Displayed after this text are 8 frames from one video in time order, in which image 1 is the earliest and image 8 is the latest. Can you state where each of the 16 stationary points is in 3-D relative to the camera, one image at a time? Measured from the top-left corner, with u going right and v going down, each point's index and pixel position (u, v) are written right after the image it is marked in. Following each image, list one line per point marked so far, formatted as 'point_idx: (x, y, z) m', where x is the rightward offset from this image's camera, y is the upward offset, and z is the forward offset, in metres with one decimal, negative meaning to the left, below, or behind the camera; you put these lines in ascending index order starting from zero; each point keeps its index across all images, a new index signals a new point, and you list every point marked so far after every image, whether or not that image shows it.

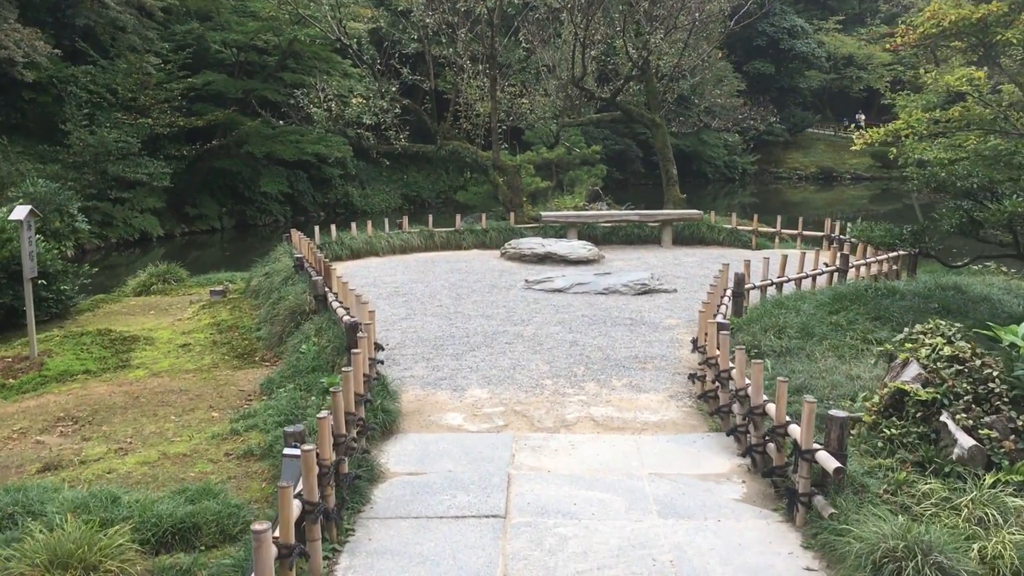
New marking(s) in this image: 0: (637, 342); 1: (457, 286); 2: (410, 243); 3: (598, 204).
0: (+0.9, -0.4, +6.5) m
1: (-0.5, 0.0, +9.1) m
2: (-1.4, +0.6, +12.6) m
3: (+1.6, +1.6, +17.4) m
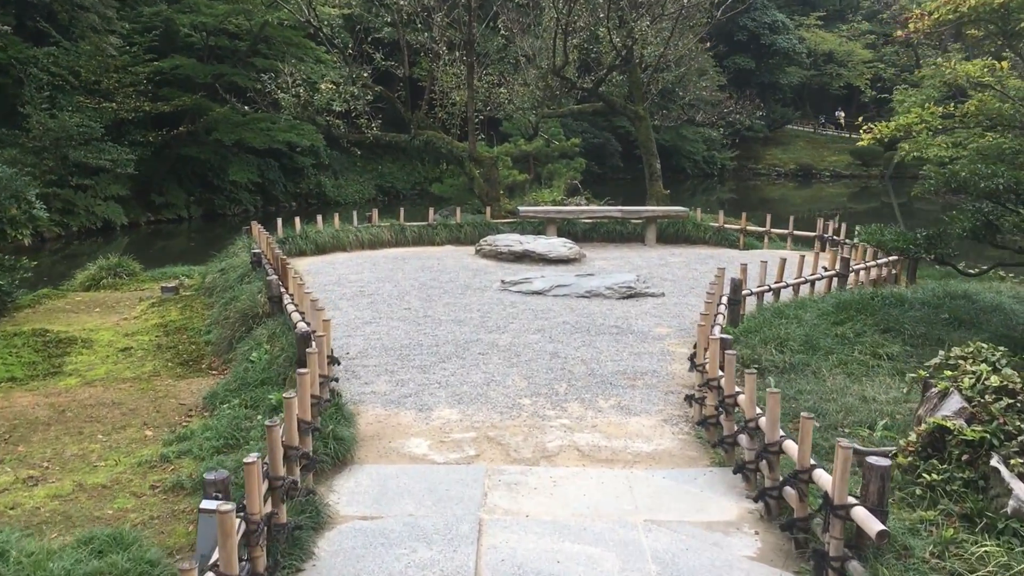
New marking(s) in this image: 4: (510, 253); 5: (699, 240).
0: (+0.7, -0.4, +5.9) m
1: (-0.7, 0.0, +8.5) m
2: (-1.7, +0.6, +11.9) m
3: (+1.2, +1.6, +16.8) m
4: (0.0, +0.4, +10.0) m
5: (+2.5, +0.6, +12.2) m
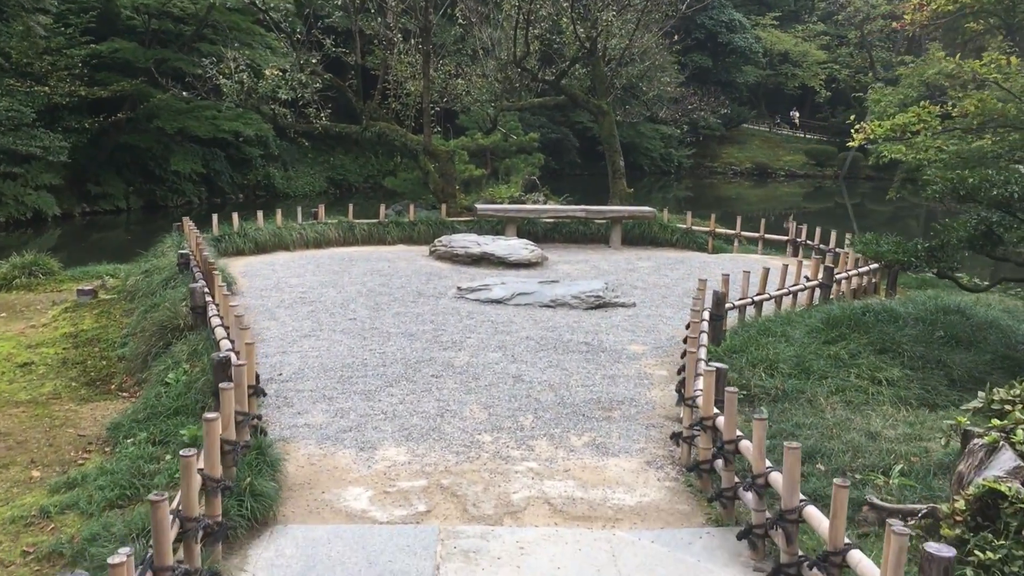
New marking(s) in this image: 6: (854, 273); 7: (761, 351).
0: (+0.5, -0.5, +5.2) m
1: (-1.1, 0.0, +7.7) m
2: (-2.2, +0.6, +11.0) m
3: (+0.4, +1.6, +16.1) m
4: (-0.5, +0.3, +9.3) m
5: (+1.9, +0.6, +11.6) m
6: (+2.9, +0.1, +7.8) m
7: (+1.5, -0.4, +5.5) m
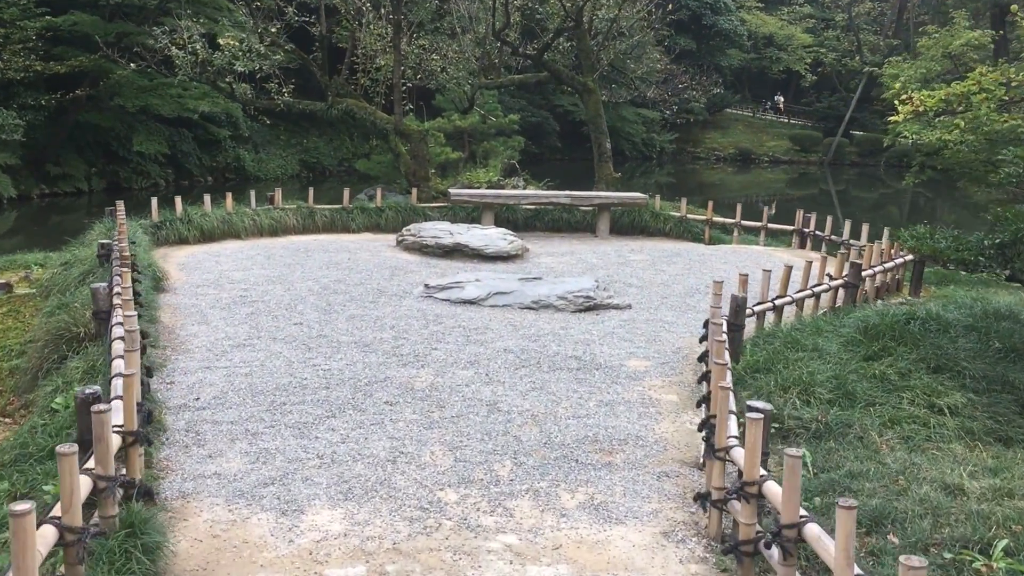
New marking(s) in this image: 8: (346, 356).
0: (+0.4, -0.5, +4.2) m
1: (-1.3, 0.0, +6.6) m
2: (-2.4, +0.7, +9.9) m
3: (0.0, +1.8, +15.0) m
4: (-0.7, +0.4, +8.2) m
5: (+1.7, +0.6, +10.6) m
6: (+2.7, +0.1, +6.9) m
7: (+1.4, -0.4, +4.5) m
8: (-0.9, -0.4, +4.9) m
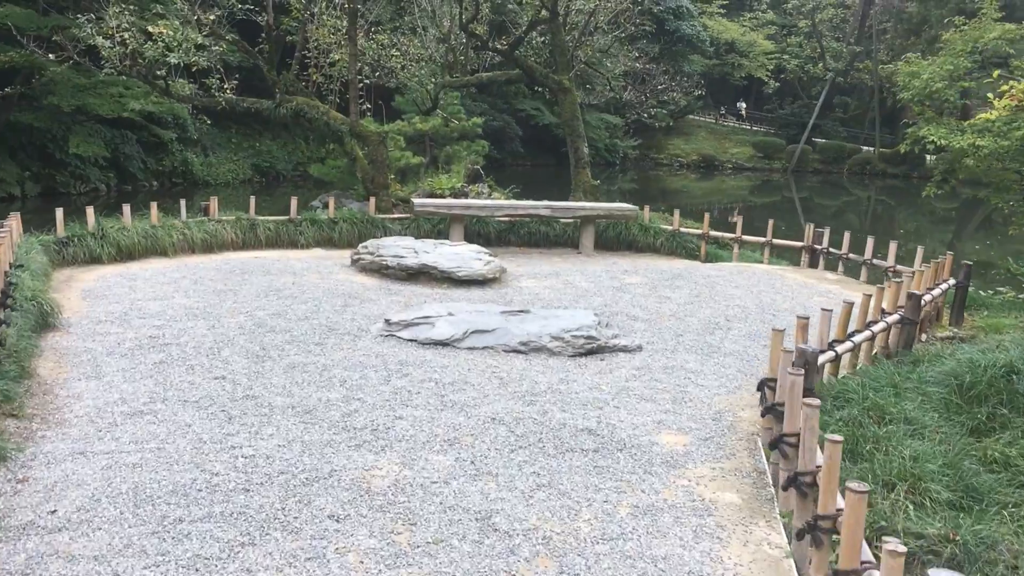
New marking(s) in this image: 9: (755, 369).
0: (+0.4, -0.7, +3.0) m
1: (-1.4, -0.2, +5.3) m
2: (-2.7, +0.5, +8.6) m
3: (-0.4, +1.5, +13.8) m
4: (-0.8, +0.1, +6.9) m
5: (+1.4, +0.4, +9.4) m
6: (+2.6, -0.1, +5.7) m
7: (+1.3, -0.6, +3.3) m
8: (-0.9, -0.6, +3.7) m
9: (+1.2, -0.4, +4.8) m
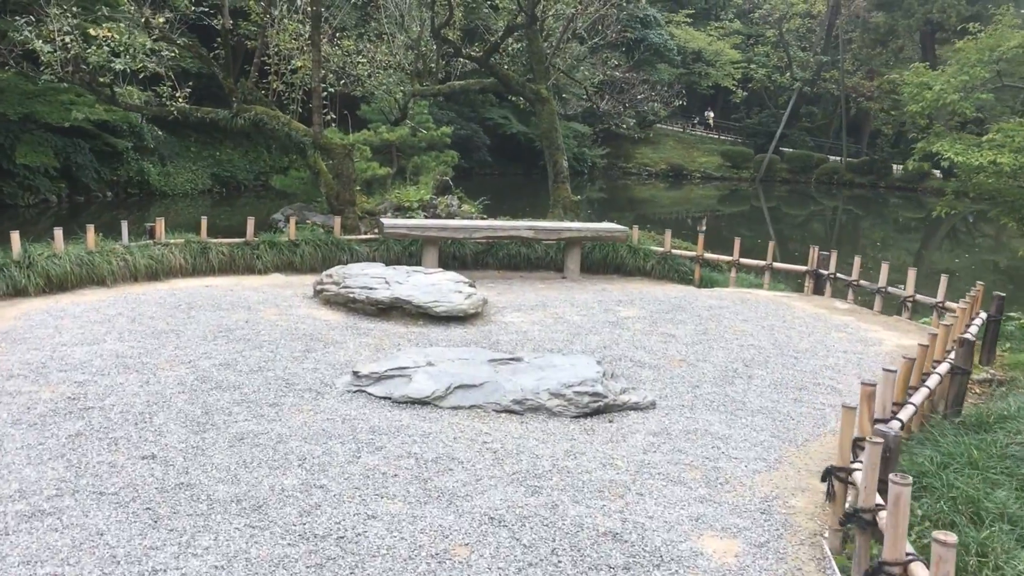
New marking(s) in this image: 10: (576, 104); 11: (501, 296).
0: (+0.4, -0.9, +2.2) m
1: (-1.4, -0.5, +4.5) m
2: (-2.9, +0.2, +7.7) m
3: (-0.8, +1.2, +13.0) m
4: (-0.9, -0.1, +6.1) m
5: (+1.2, +0.2, +8.7) m
6: (+2.5, -0.3, +5.0) m
7: (+1.4, -0.8, +2.6) m
8: (-0.9, -0.8, +2.9) m
9: (+1.2, -0.6, +4.0) m
10: (+1.1, +3.2, +16.0) m
11: (-0.1, -0.1, +7.1) m
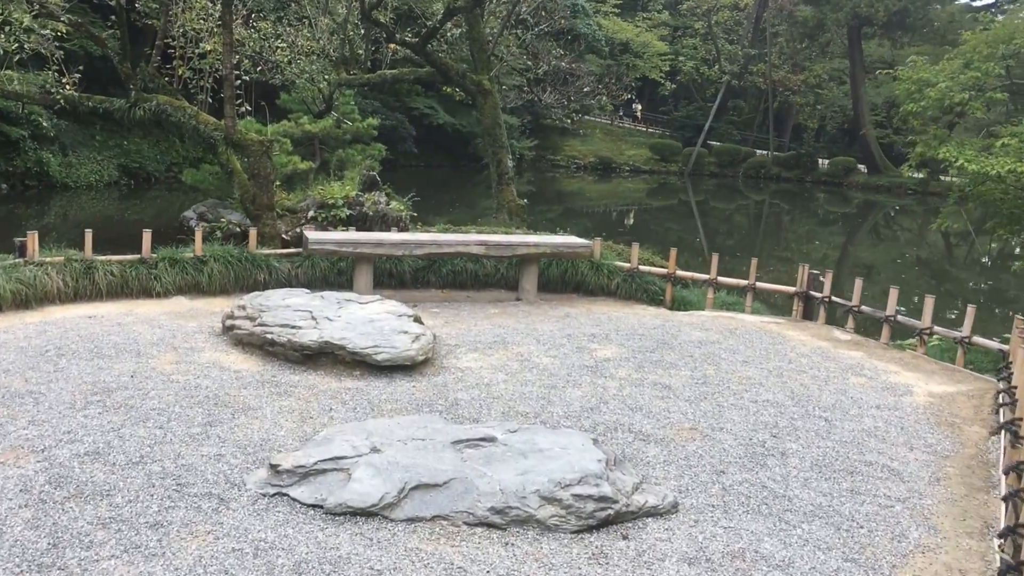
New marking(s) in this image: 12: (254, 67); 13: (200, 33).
0: (+0.5, -1.2, +1.1) m
1: (-1.5, -0.7, +3.3) m
2: (-3.2, 0.0, +6.3) m
3: (-1.6, +1.1, +11.7) m
4: (-1.2, -0.3, +4.9) m
5: (+0.7, 0.0, +7.7) m
6: (+2.4, -0.5, +4.1) m
7: (+1.4, -1.0, +1.6) m
8: (-0.9, -1.0, +1.7) m
9: (+1.2, -0.9, +3.0) m
10: (+0.1, +3.0, +14.9) m
11: (-0.4, -0.3, +5.9) m
12: (-3.4, +3.0, +12.4) m
13: (-3.6, +2.9, +10.6) m
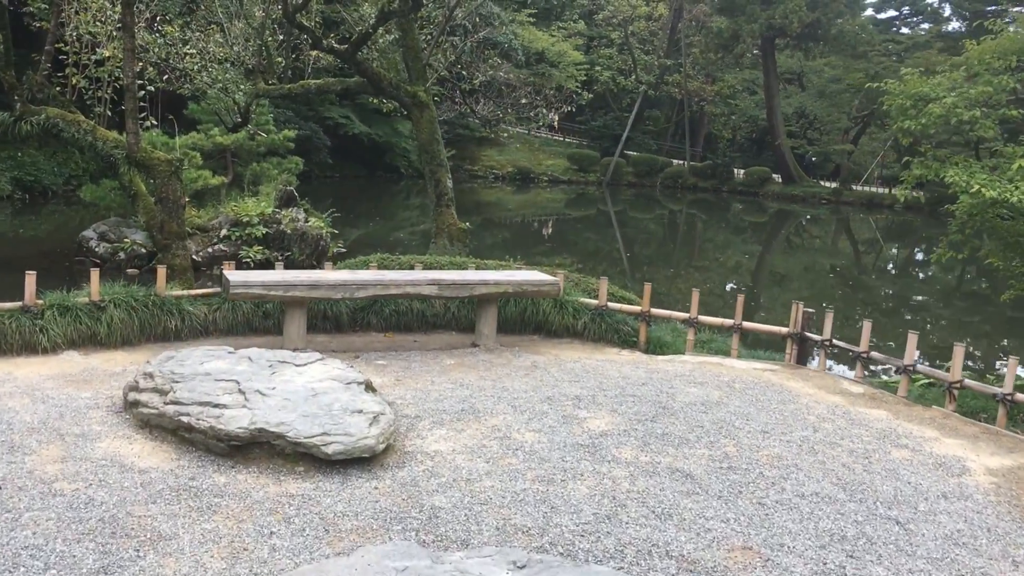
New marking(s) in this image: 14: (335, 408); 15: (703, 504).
0: (+0.8, -1.4, +0.2) m
1: (-1.4, -1.0, +2.2) m
2: (-3.4, -0.4, +5.1) m
3: (-2.3, +0.7, +10.6) m
4: (-1.2, -0.6, +3.8) m
5: (+0.4, -0.3, +6.8) m
6: (+2.4, -0.7, +3.4) m
7: (+1.7, -1.3, +0.8) m
8: (-0.6, -1.3, +0.6) m
9: (+1.3, -1.1, +2.1) m
10: (-0.9, +2.7, +13.9) m
11: (-0.5, -0.6, +4.9) m
12: (-4.2, +2.5, +11.1) m
13: (-4.2, +2.5, +9.3) m
14: (-0.8, -0.5, +4.1) m
15: (+0.7, -0.8, +3.5) m
